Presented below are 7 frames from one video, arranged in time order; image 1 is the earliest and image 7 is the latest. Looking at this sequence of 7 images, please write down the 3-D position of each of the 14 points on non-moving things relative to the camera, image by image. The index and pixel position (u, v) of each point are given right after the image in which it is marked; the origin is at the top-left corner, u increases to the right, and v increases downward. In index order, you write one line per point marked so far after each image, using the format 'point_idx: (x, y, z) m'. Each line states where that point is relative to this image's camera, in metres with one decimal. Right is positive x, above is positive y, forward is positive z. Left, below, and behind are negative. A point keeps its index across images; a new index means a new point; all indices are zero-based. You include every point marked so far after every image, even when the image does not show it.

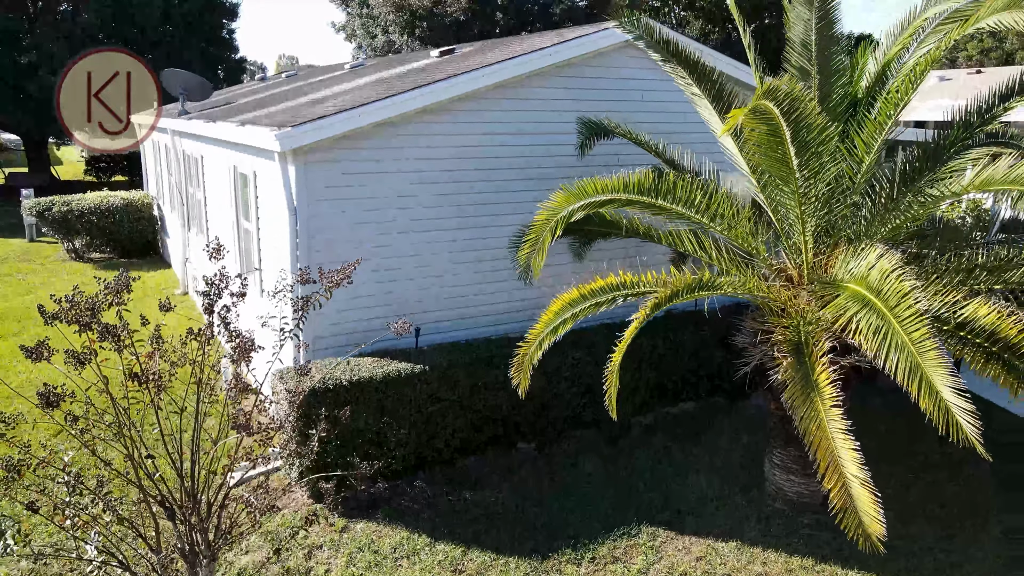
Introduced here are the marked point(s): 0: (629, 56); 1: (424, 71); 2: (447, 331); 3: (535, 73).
0: (+1.2, +2.3, +7.5) m
1: (-0.9, +2.3, +8.0) m
2: (-0.6, -0.4, +7.2) m
3: (+0.2, +2.0, +7.1) m
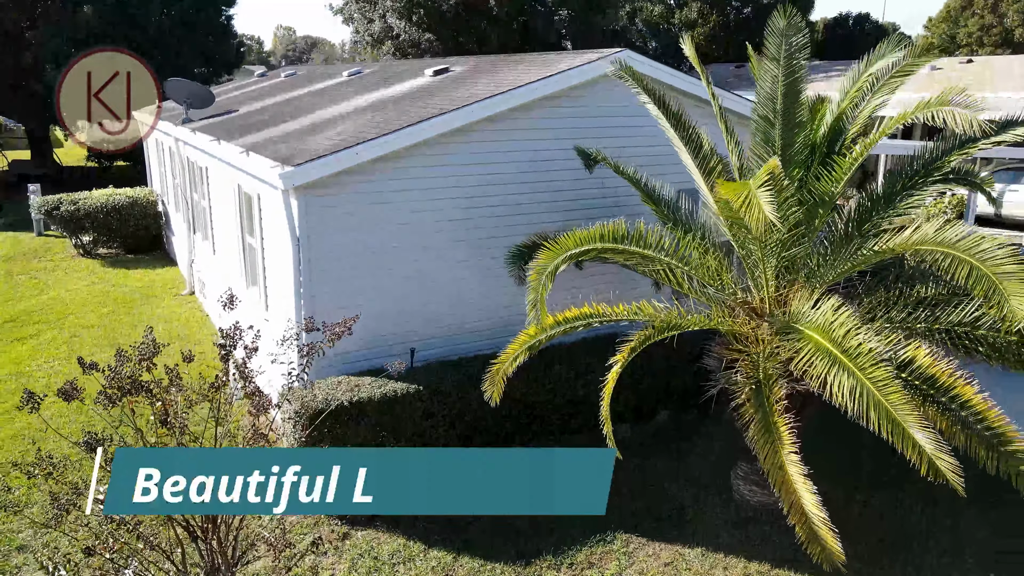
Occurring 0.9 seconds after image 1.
0: (+1.1, +2.1, +8.0) m
1: (-1.0, +2.1, +8.4) m
2: (-0.7, -0.6, +7.7) m
3: (+0.1, +1.8, +7.5) m
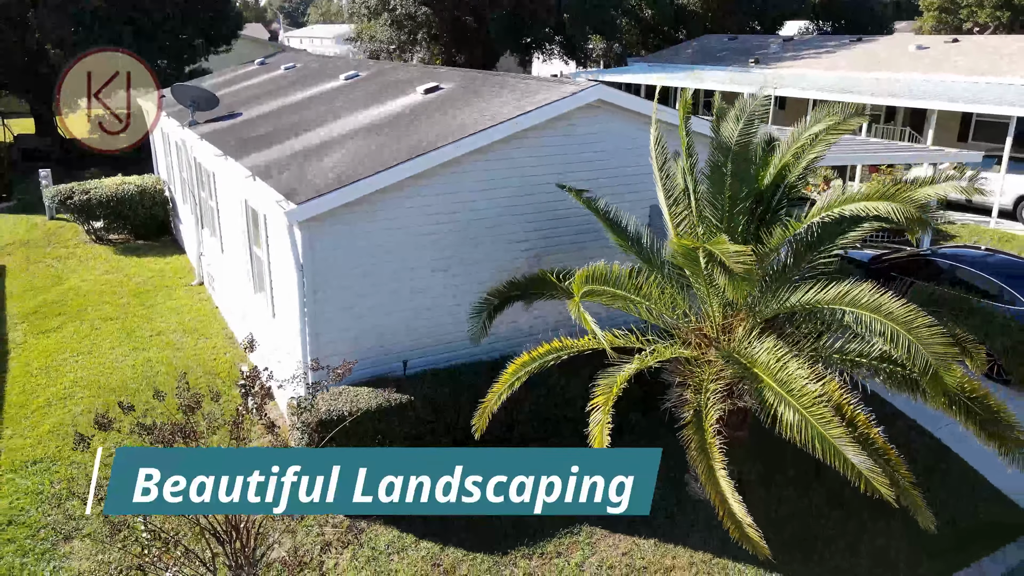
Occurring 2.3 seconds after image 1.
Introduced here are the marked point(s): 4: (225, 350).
0: (+0.9, +1.9, +8.7) m
1: (-1.2, +2.0, +9.1) m
2: (-0.9, -0.8, +8.6) m
3: (-0.1, +1.6, +8.2) m
4: (-4.2, -0.9, +11.0) m
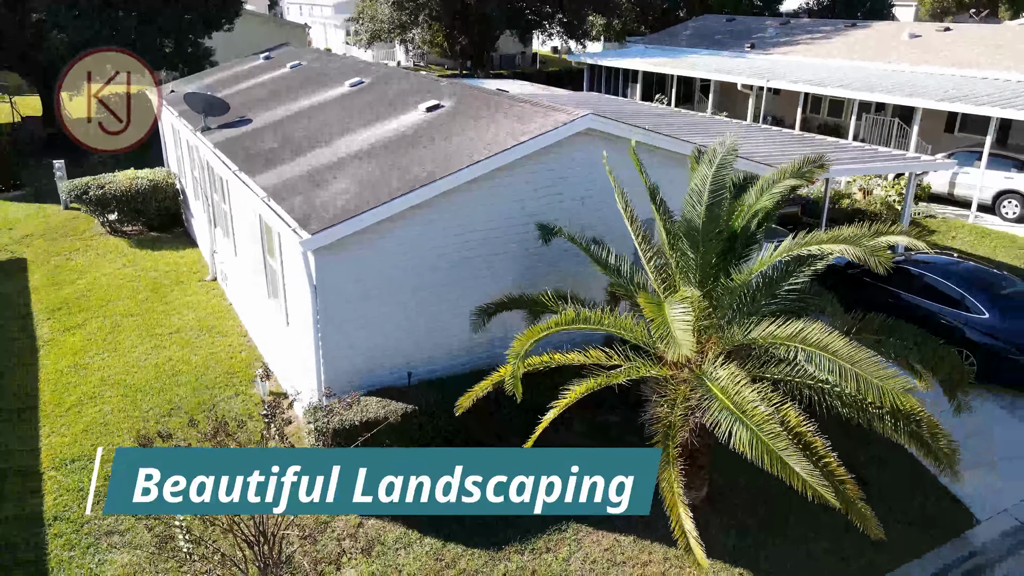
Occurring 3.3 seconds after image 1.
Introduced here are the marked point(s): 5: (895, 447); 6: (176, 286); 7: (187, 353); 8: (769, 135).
0: (+0.8, +1.8, +9.3) m
1: (-1.3, +1.8, +9.7) m
2: (-1.0, -1.0, +9.3) m
3: (-0.1, +1.4, +8.9) m
4: (-4.2, -0.9, +11.8) m
5: (+4.7, -2.0, +9.4) m
6: (-6.2, 0.0, +14.0) m
7: (-5.0, -1.0, +11.7) m
8: (+4.8, +2.8, +14.4) m
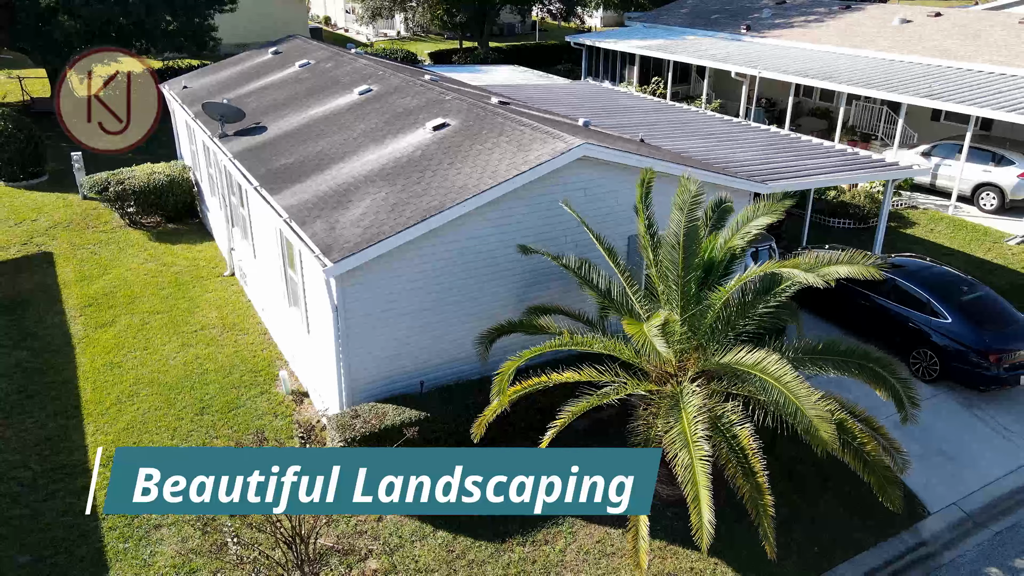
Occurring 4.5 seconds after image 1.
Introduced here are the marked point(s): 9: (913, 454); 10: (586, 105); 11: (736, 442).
0: (+0.9, +1.6, +10.1) m
1: (-1.2, +1.7, +10.5) m
2: (-0.9, -1.1, +10.3) m
3: (-0.1, +1.2, +9.7) m
4: (-4.2, -1.0, +12.8) m
5: (+4.7, -2.1, +10.4) m
6: (-6.1, +0.1, +14.9) m
7: (-5.0, -1.0, +12.6) m
8: (+4.8, +3.0, +15.1) m
9: (+5.5, -2.2, +10.4) m
10: (+1.7, +4.3, +17.9) m
11: (+2.3, -1.6, +7.9) m
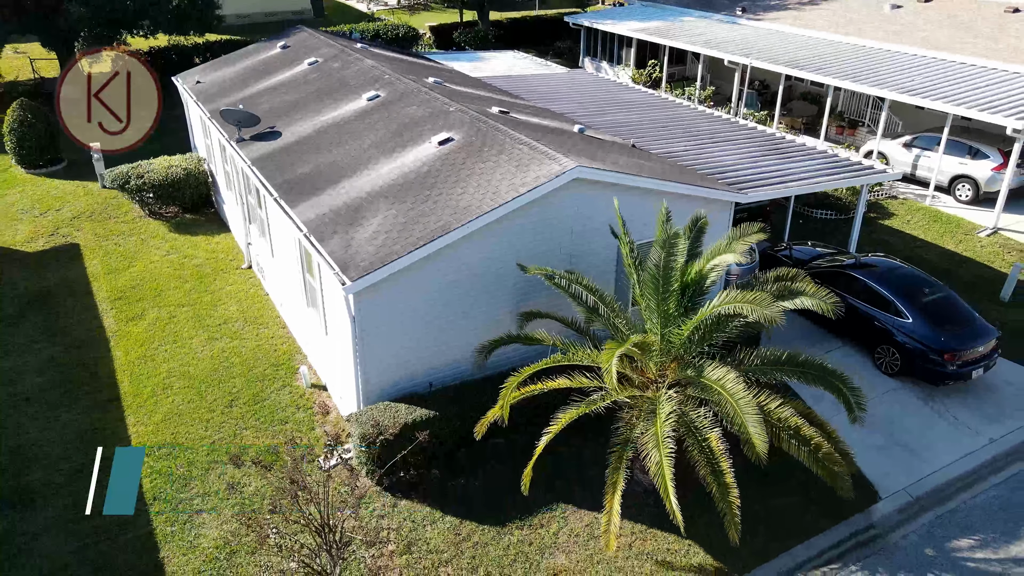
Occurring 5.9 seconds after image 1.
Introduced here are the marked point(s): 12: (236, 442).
0: (+0.8, +1.4, +11.0) m
1: (-1.2, +1.6, +11.5) m
2: (-0.9, -1.3, +11.4) m
3: (-0.1, +1.0, +10.7) m
4: (-4.2, -0.9, +13.9) m
5: (+4.7, -2.3, +11.6) m
6: (-6.1, +0.3, +15.9) m
7: (-5.0, -1.0, +13.7) m
8: (+4.8, +3.1, +16.0) m
9: (+5.4, -2.3, +11.6) m
10: (+1.7, +4.7, +18.7) m
11: (+2.3, -1.8, +9.0) m
12: (-4.1, -2.3, +11.4) m
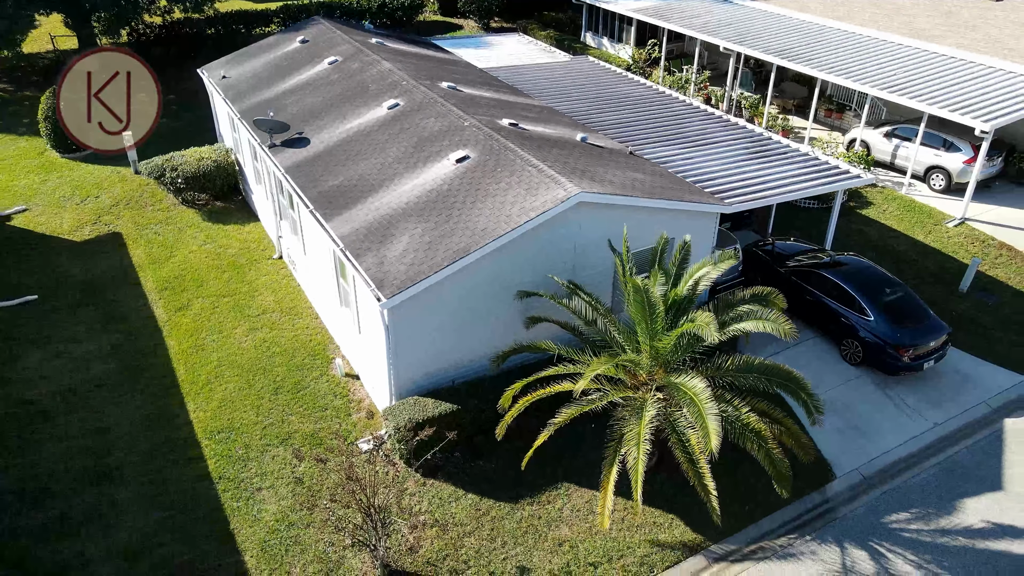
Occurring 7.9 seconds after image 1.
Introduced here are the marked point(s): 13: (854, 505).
0: (+1.0, +1.3, +12.6) m
1: (-1.1, +1.4, +13.0) m
2: (-0.8, -1.4, +13.2) m
3: (+0.1, +0.8, +12.2) m
4: (-4.0, -0.8, +15.6) m
5: (+4.9, -2.4, +13.4) m
6: (-6.0, +0.6, +17.5) m
7: (-4.8, -0.9, +15.5) m
8: (+5.0, +3.4, +17.4) m
9: (+5.6, -2.5, +13.4) m
10: (+1.9, +5.1, +19.9) m
11: (+2.5, -2.1, +10.8) m
12: (-3.9, -2.4, +13.2) m
13: (+5.4, -3.5, +12.1) m
